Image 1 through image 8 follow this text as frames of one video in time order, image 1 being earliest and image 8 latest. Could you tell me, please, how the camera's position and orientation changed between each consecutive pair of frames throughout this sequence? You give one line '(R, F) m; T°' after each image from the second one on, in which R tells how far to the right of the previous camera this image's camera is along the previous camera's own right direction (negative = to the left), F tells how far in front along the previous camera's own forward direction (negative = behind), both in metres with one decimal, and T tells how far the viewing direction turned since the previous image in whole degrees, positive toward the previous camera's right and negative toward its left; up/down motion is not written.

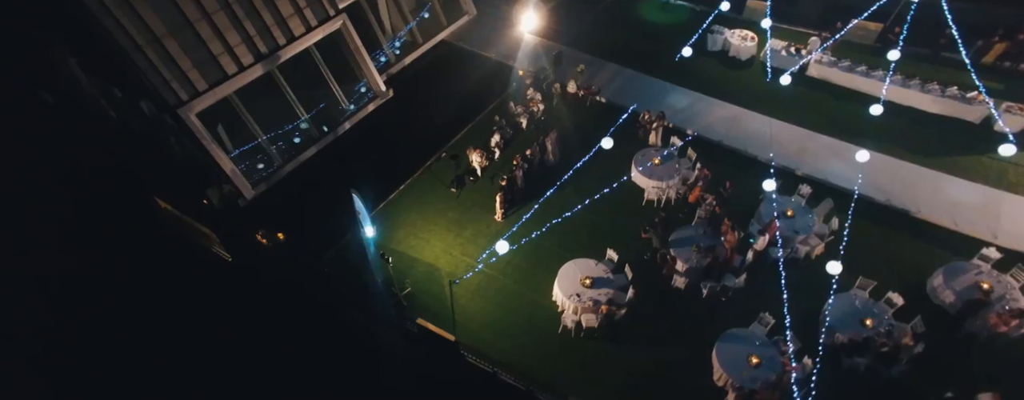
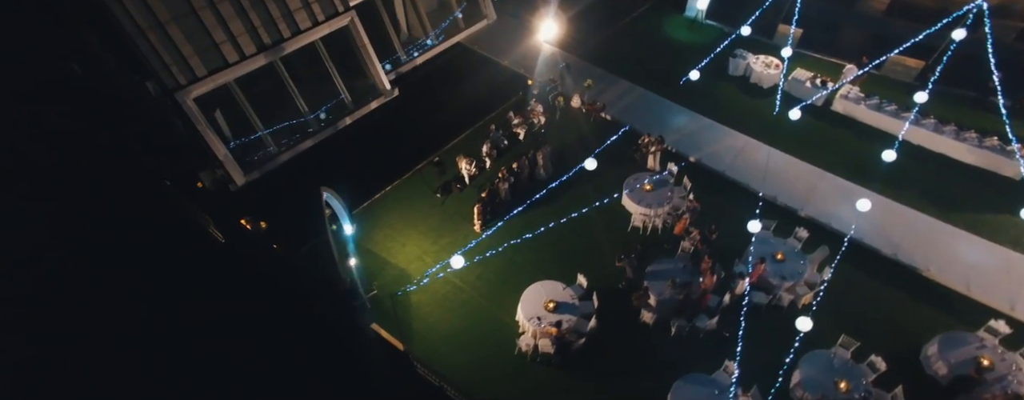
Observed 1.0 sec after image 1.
(+1.1, +0.2) m; -4°
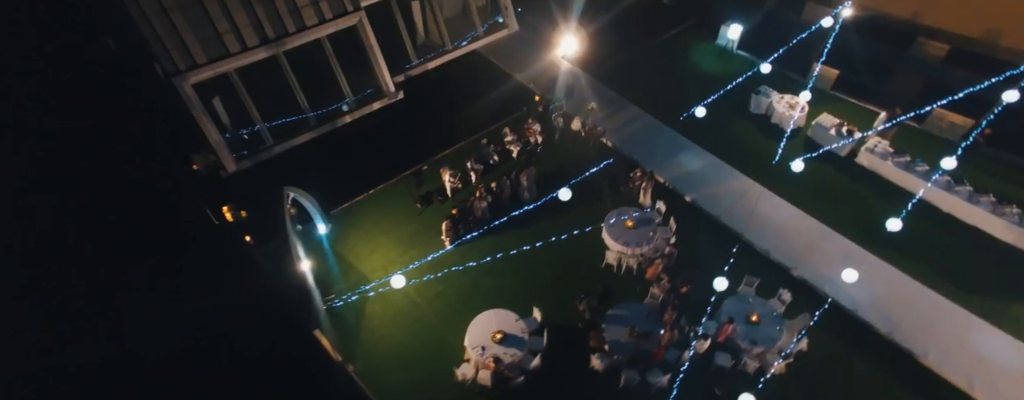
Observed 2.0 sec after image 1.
(+1.3, +0.3) m; -5°
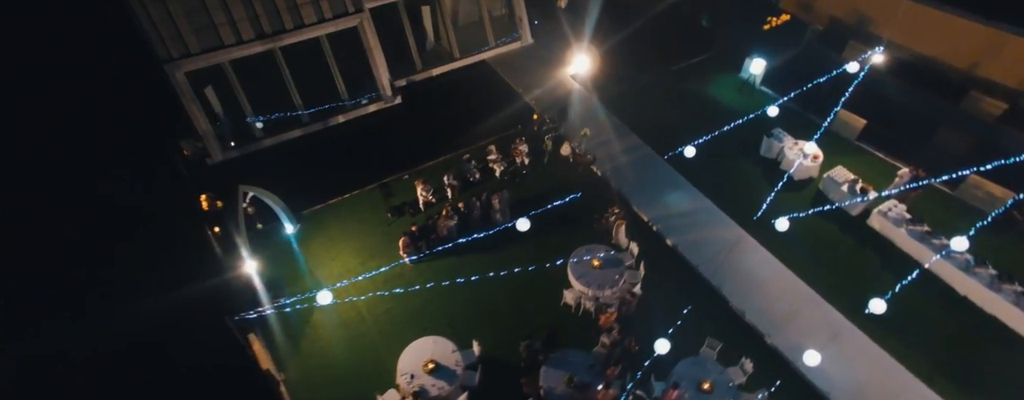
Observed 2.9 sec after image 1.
(+1.4, +0.4) m; -5°
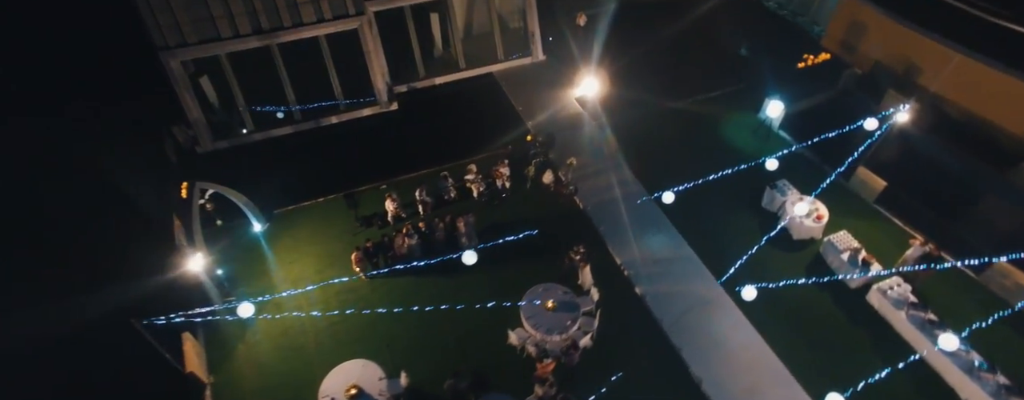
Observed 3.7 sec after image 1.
(+1.4, +0.4) m; -5°
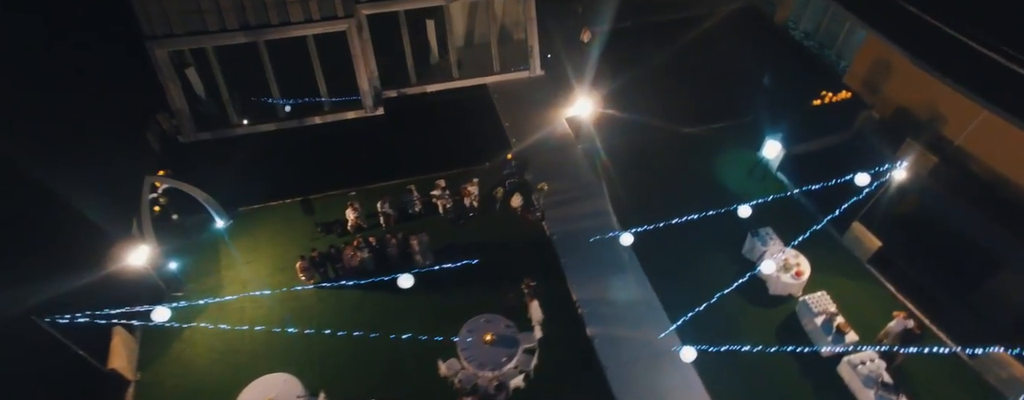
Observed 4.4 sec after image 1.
(+1.3, +0.4) m; -4°
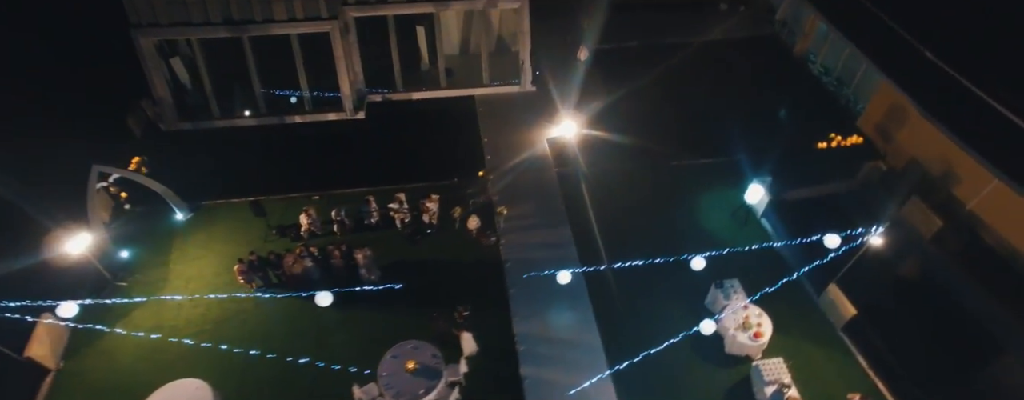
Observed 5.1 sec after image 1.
(+1.4, +0.4) m; -4°
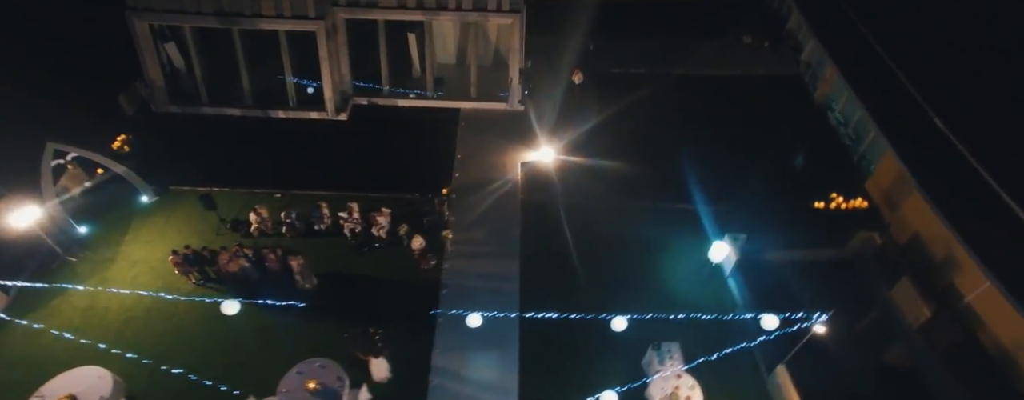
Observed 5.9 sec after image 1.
(+1.7, +0.4) m; -5°
